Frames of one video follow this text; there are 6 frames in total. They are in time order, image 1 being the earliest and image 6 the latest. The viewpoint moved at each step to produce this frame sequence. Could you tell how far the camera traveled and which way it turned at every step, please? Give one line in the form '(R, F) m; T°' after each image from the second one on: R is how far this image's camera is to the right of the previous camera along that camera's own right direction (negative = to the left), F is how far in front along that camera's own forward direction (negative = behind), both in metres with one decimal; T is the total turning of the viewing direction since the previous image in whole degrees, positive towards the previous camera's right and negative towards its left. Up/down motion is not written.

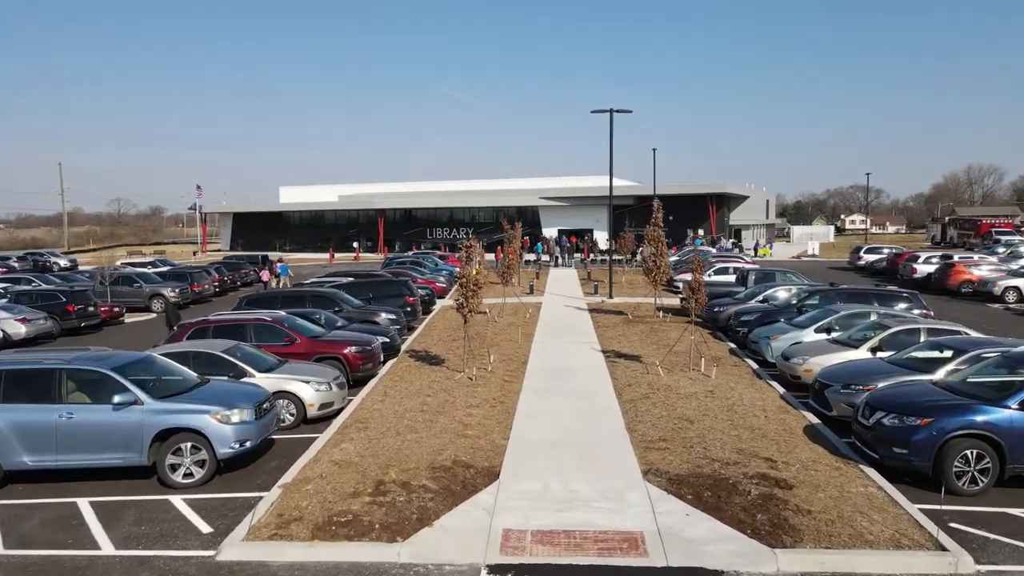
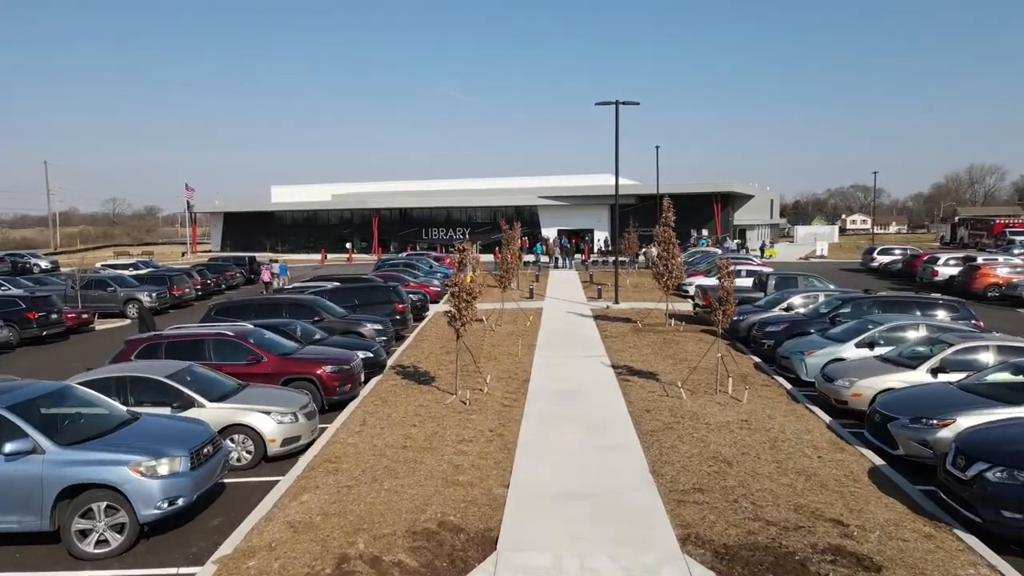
(0.0, +1.8) m; 0°
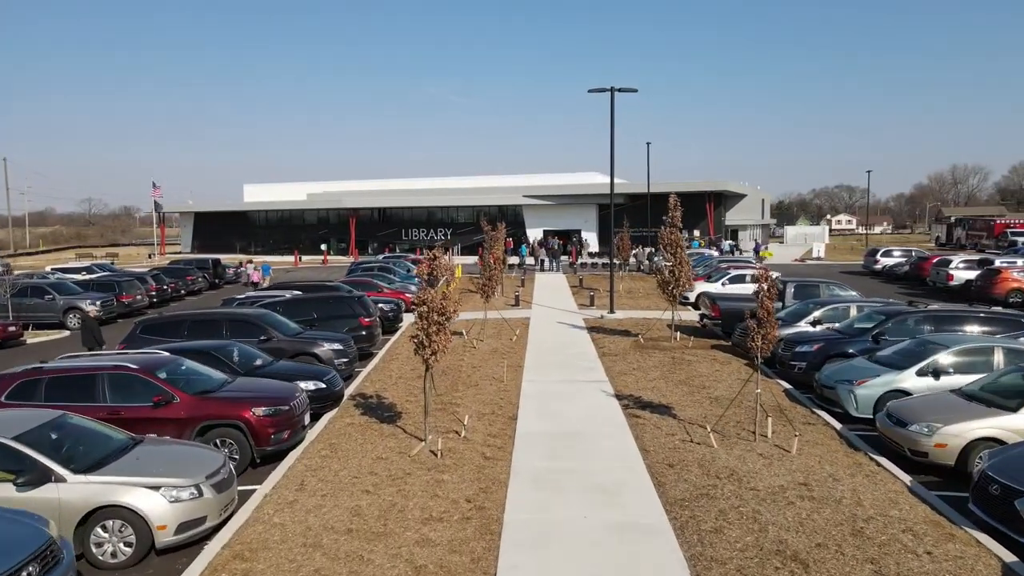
(0.0, +2.5) m; +1°
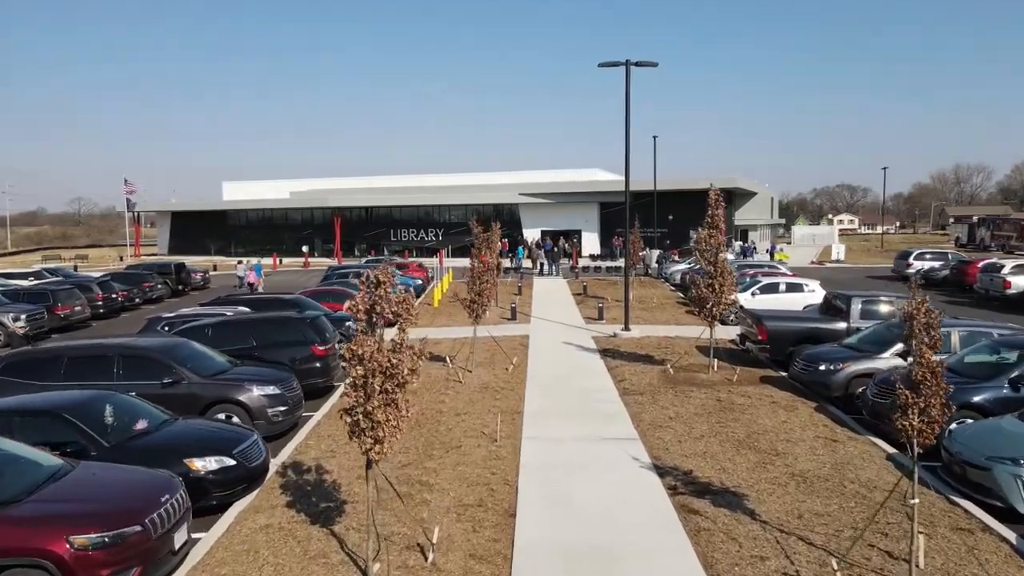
(0.0, +3.6) m; 0°
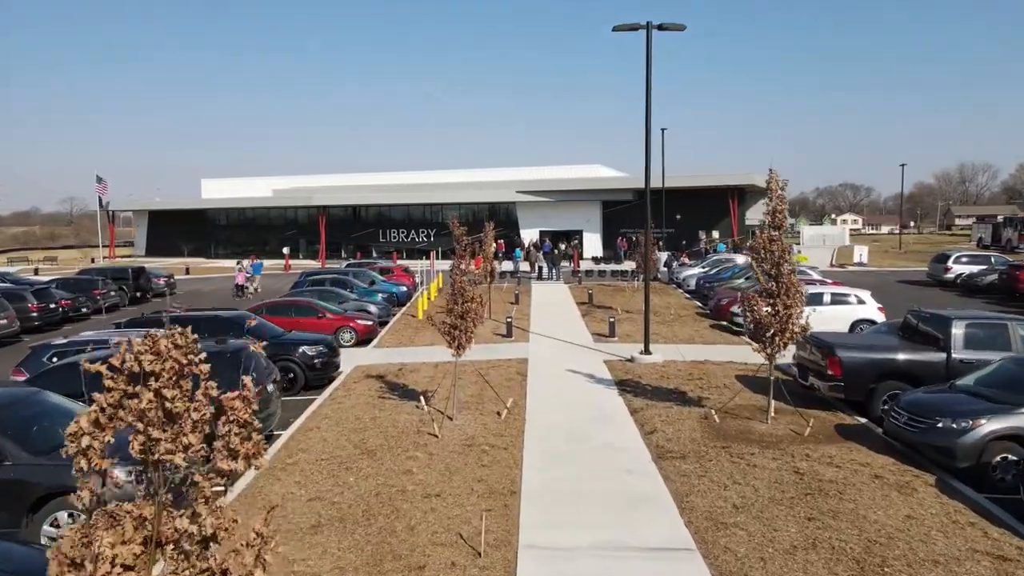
(+0.1, +3.4) m; 0°
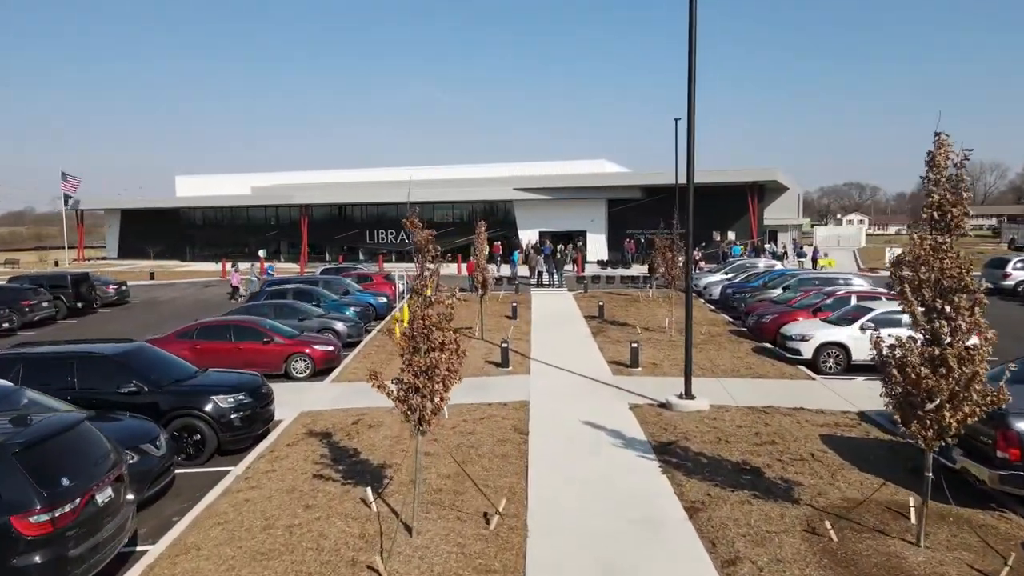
(0.0, +3.9) m; 0°
